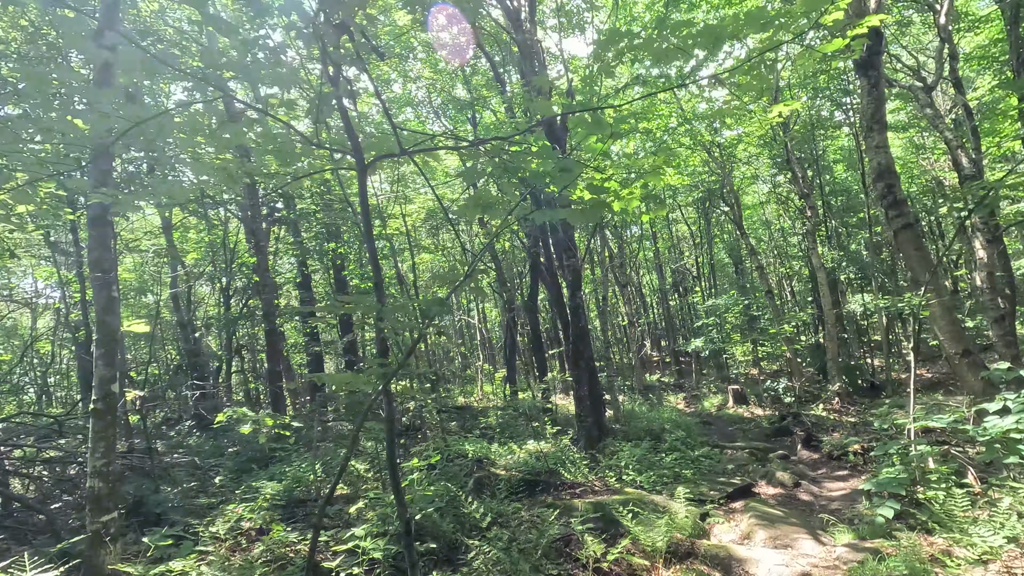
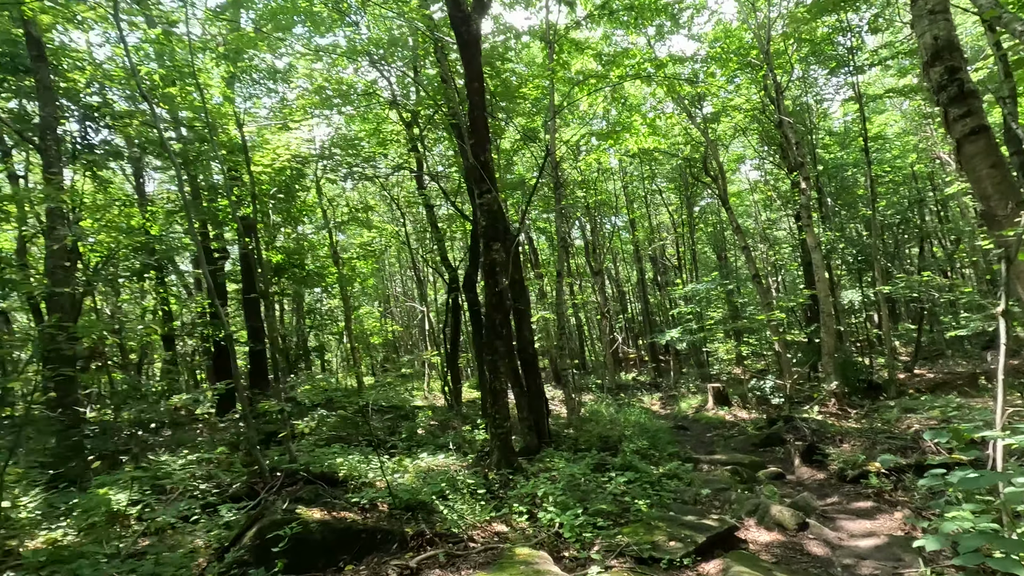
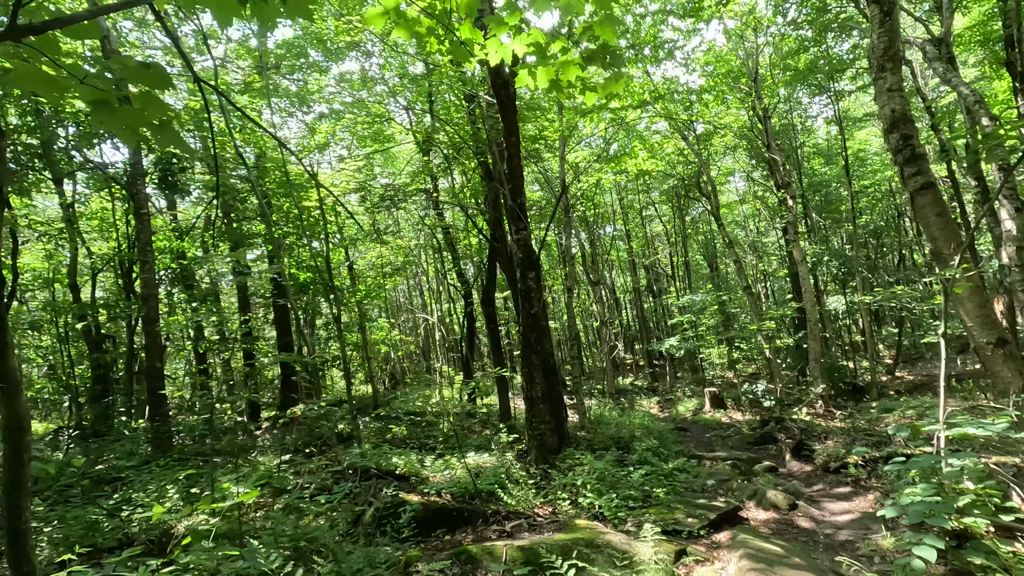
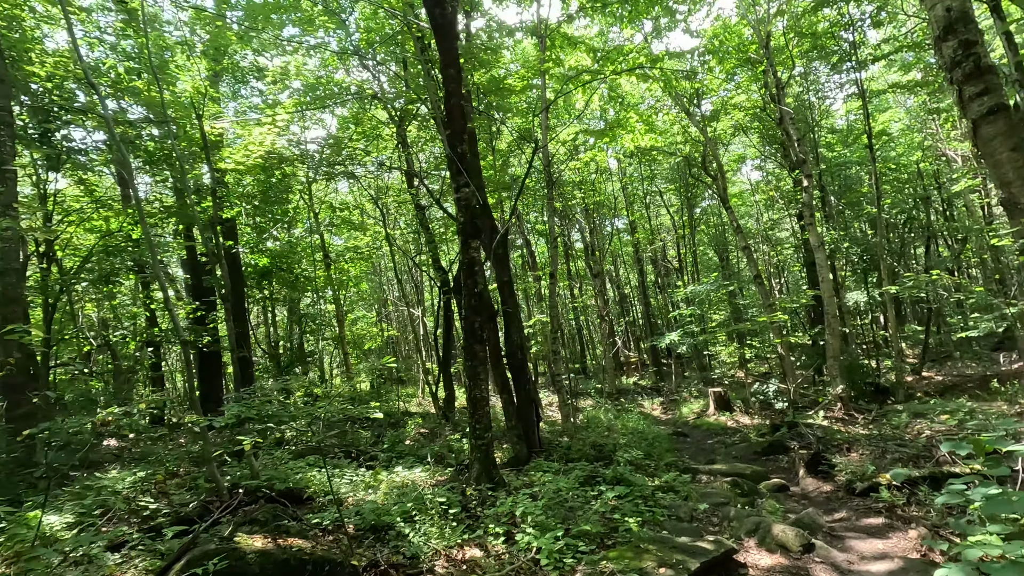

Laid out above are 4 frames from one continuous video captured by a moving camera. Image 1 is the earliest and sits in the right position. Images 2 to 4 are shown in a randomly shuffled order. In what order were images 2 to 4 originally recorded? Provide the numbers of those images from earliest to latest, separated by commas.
3, 2, 4
